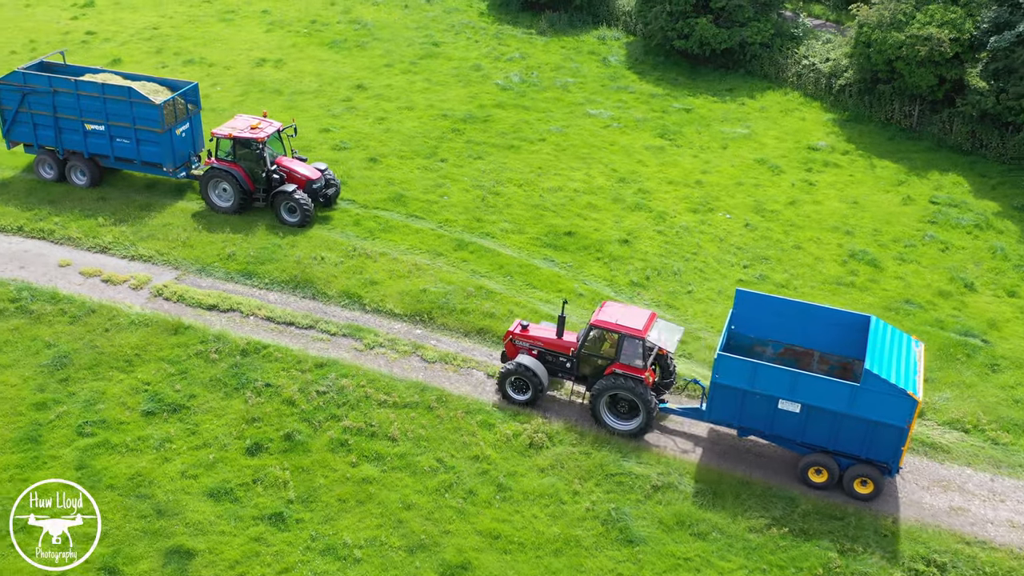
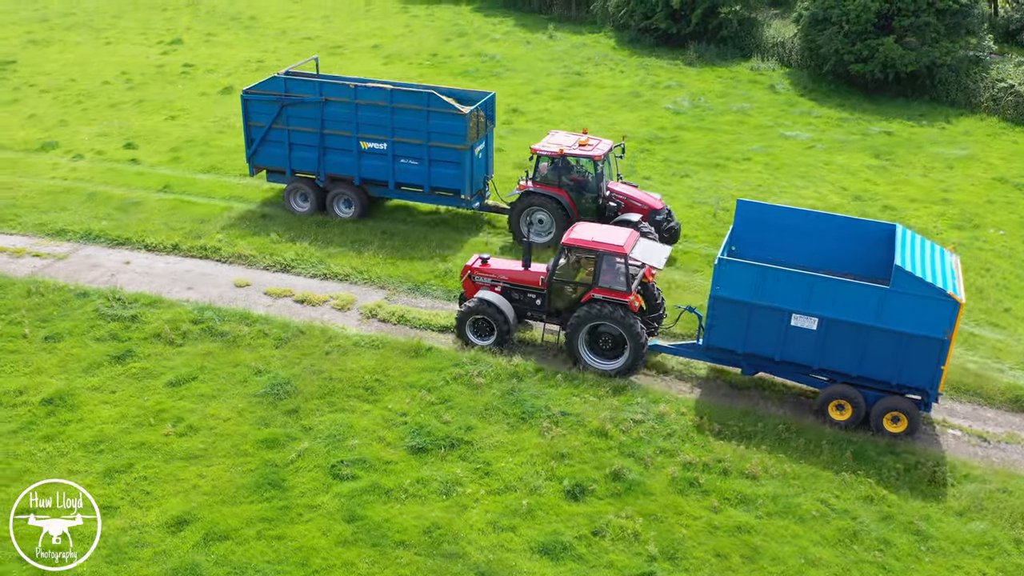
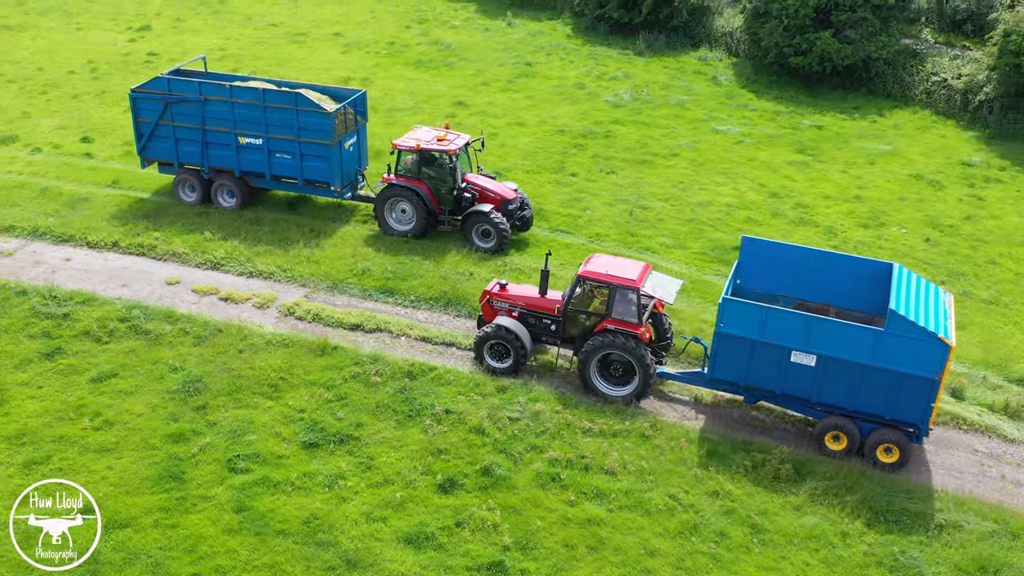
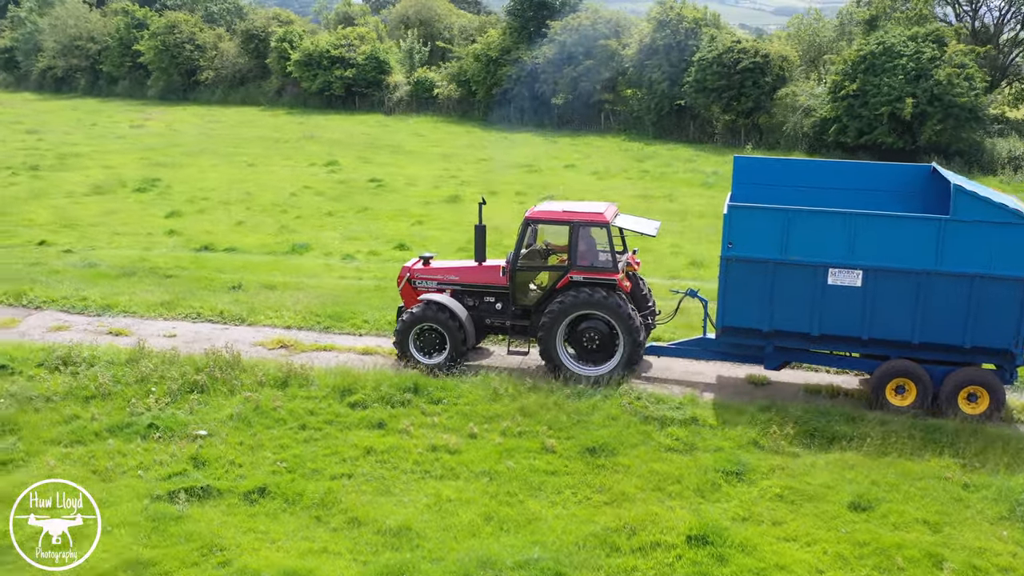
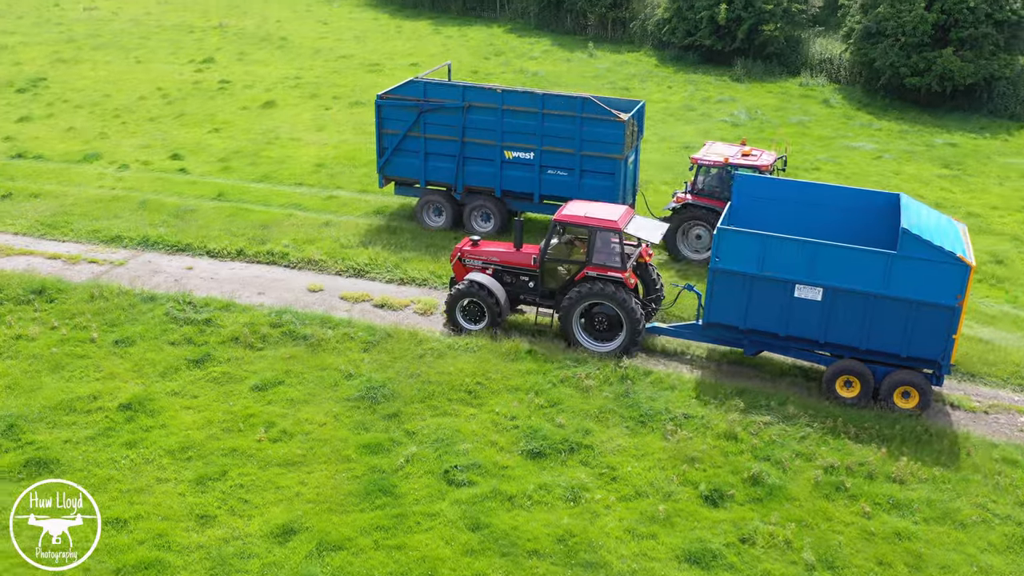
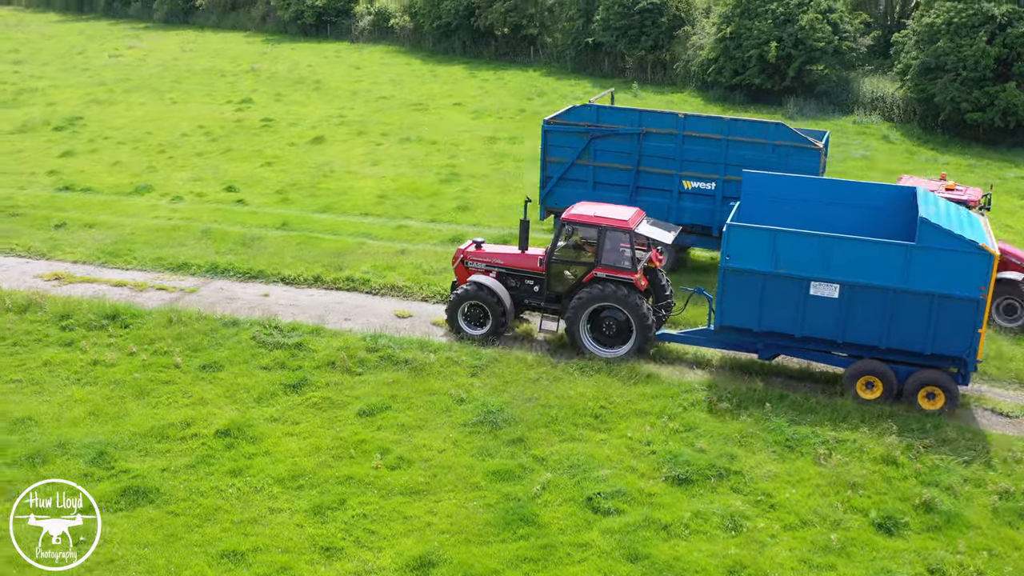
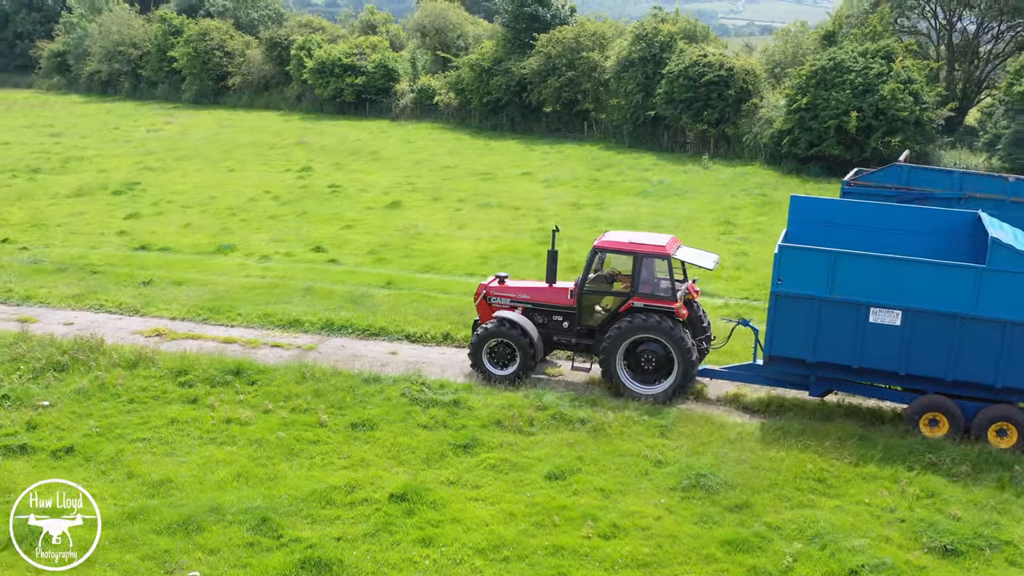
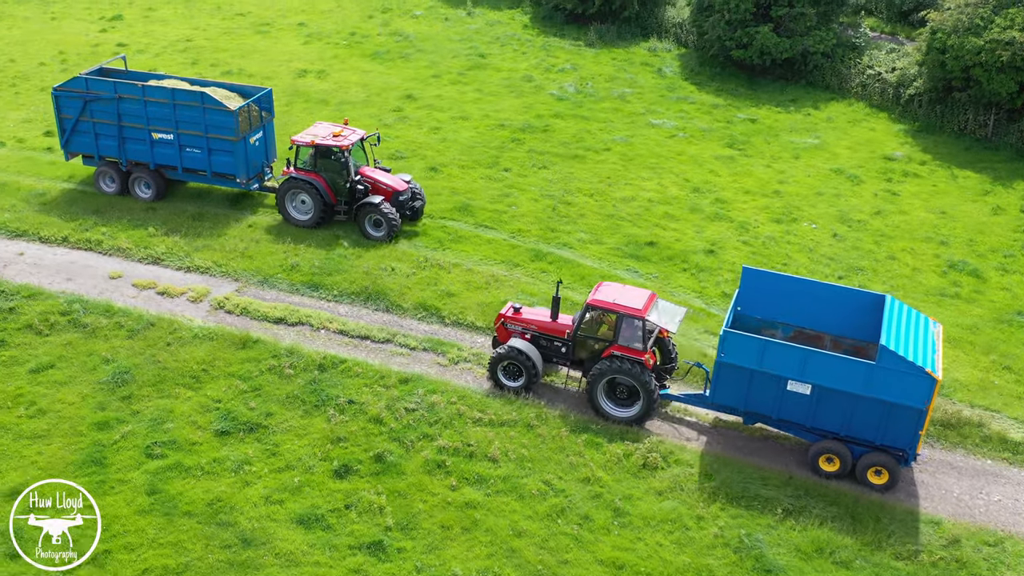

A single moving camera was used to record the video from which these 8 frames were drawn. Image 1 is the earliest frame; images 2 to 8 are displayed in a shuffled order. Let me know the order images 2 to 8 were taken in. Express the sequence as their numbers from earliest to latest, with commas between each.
8, 3, 2, 5, 6, 7, 4
